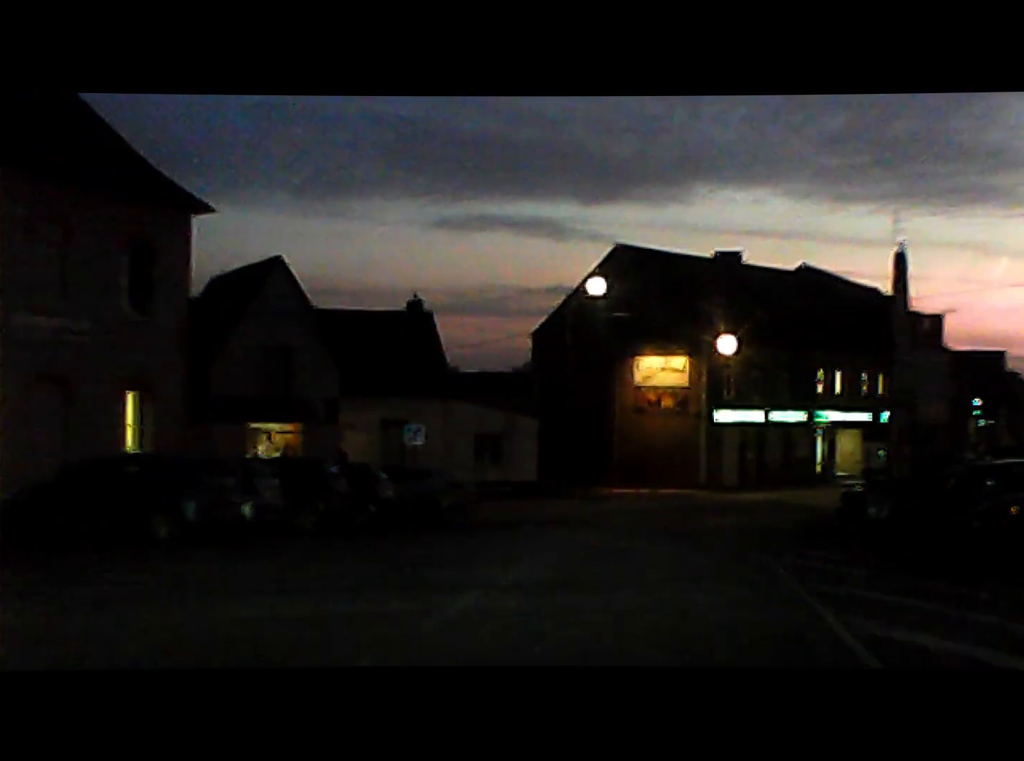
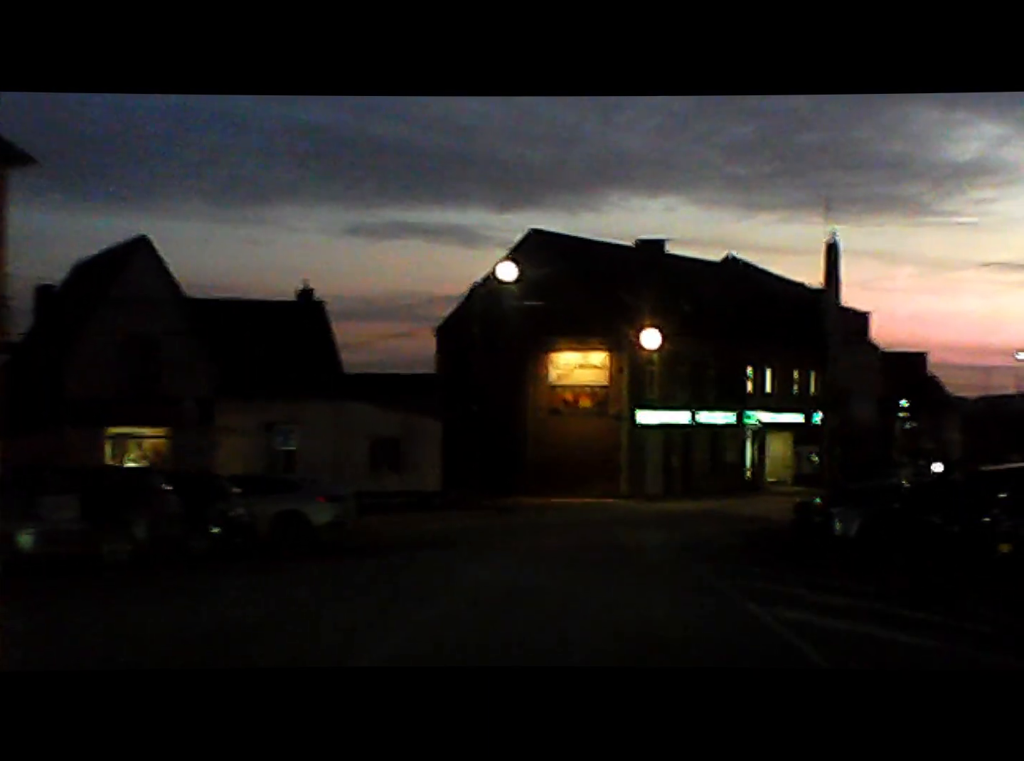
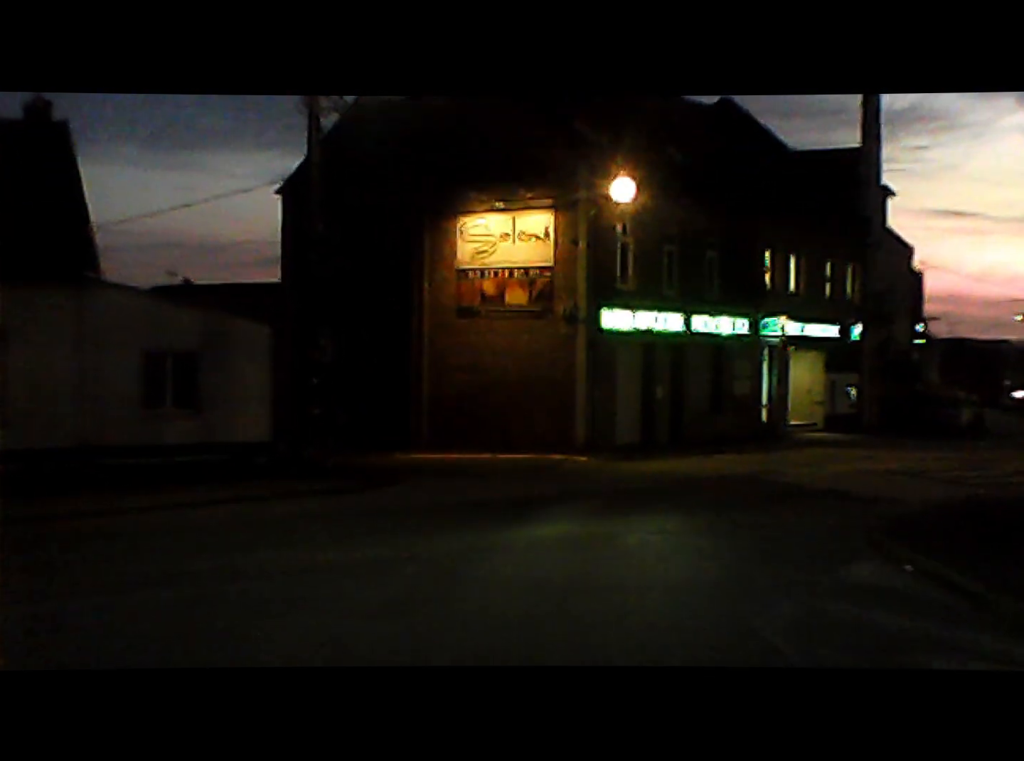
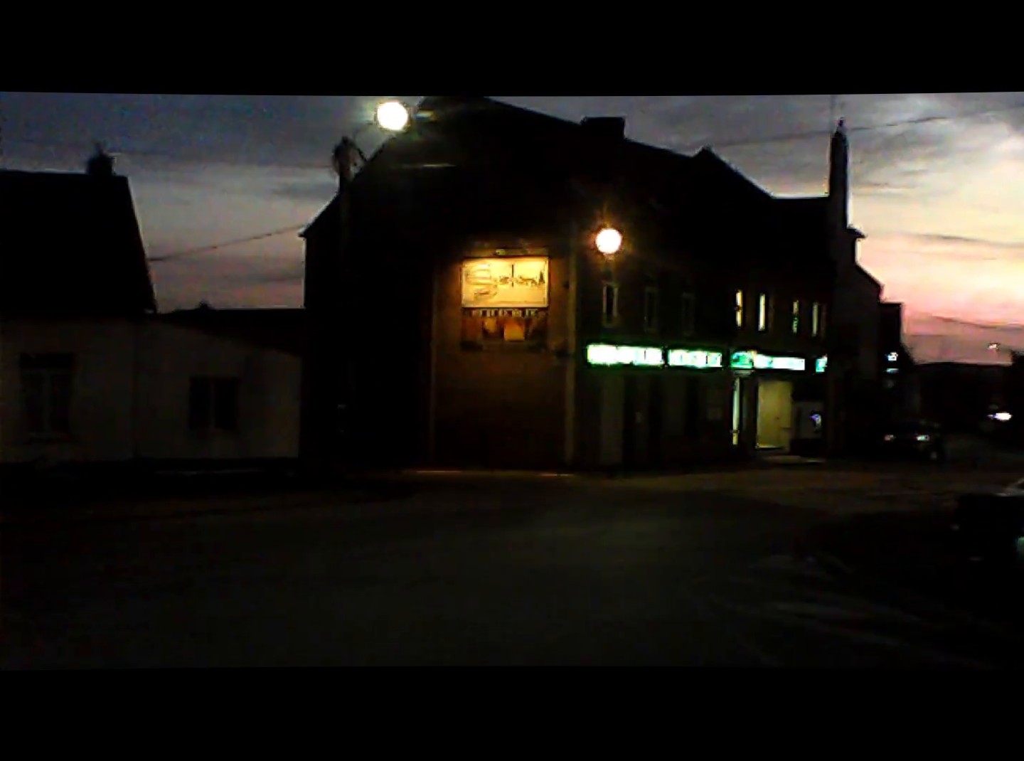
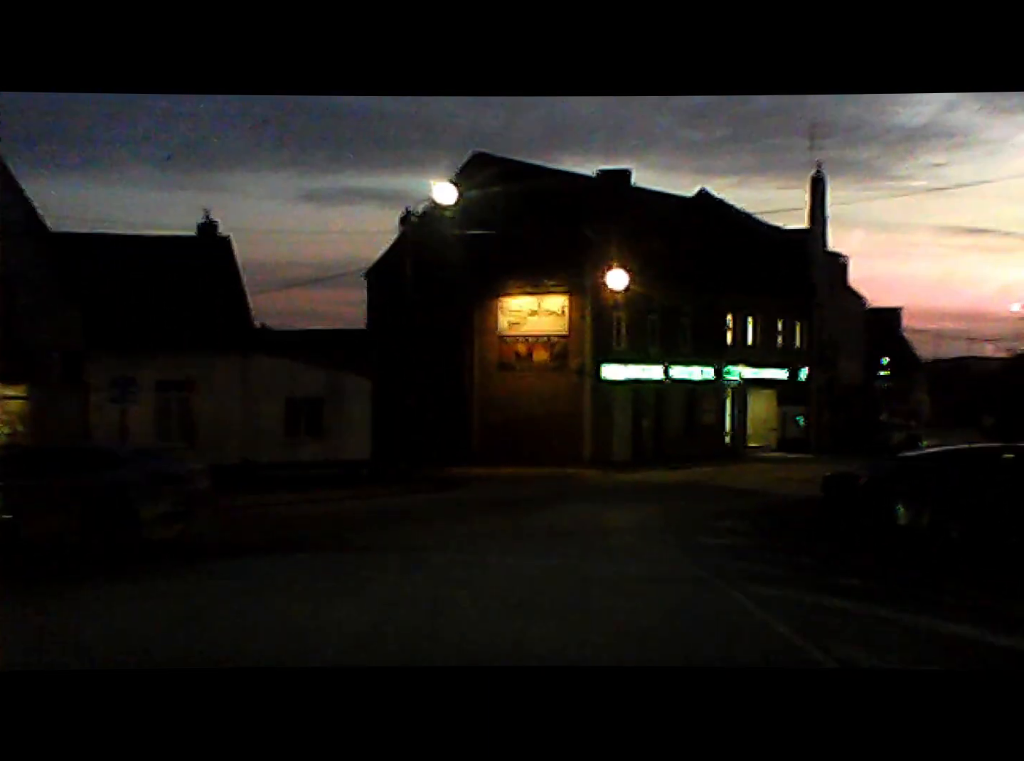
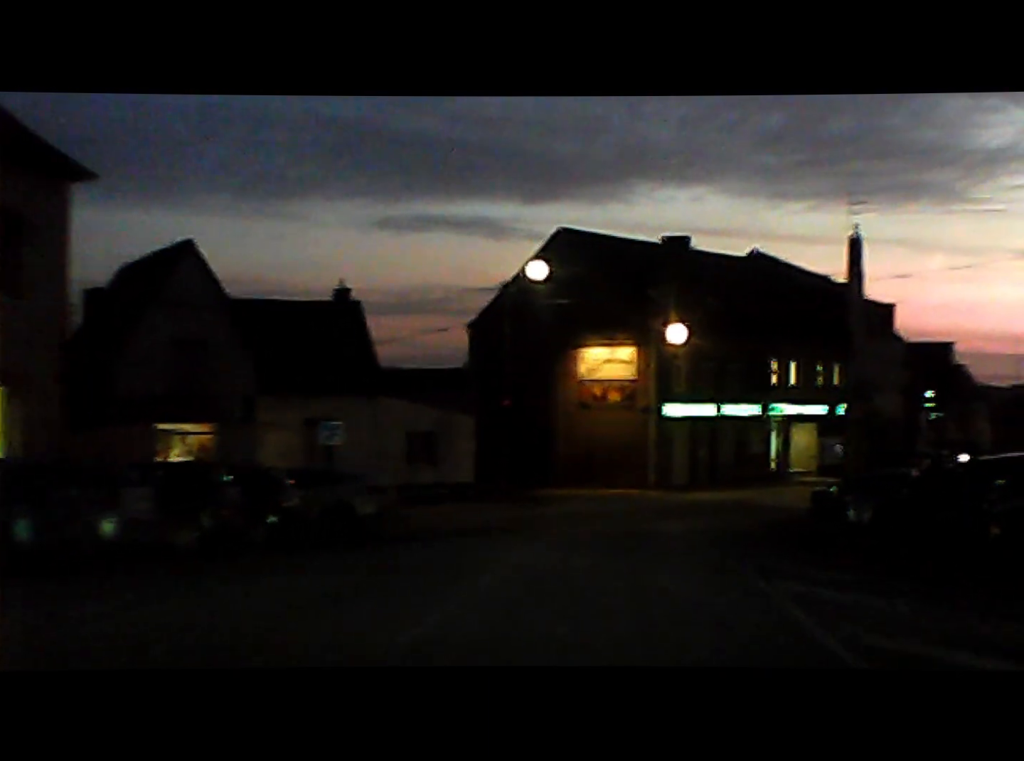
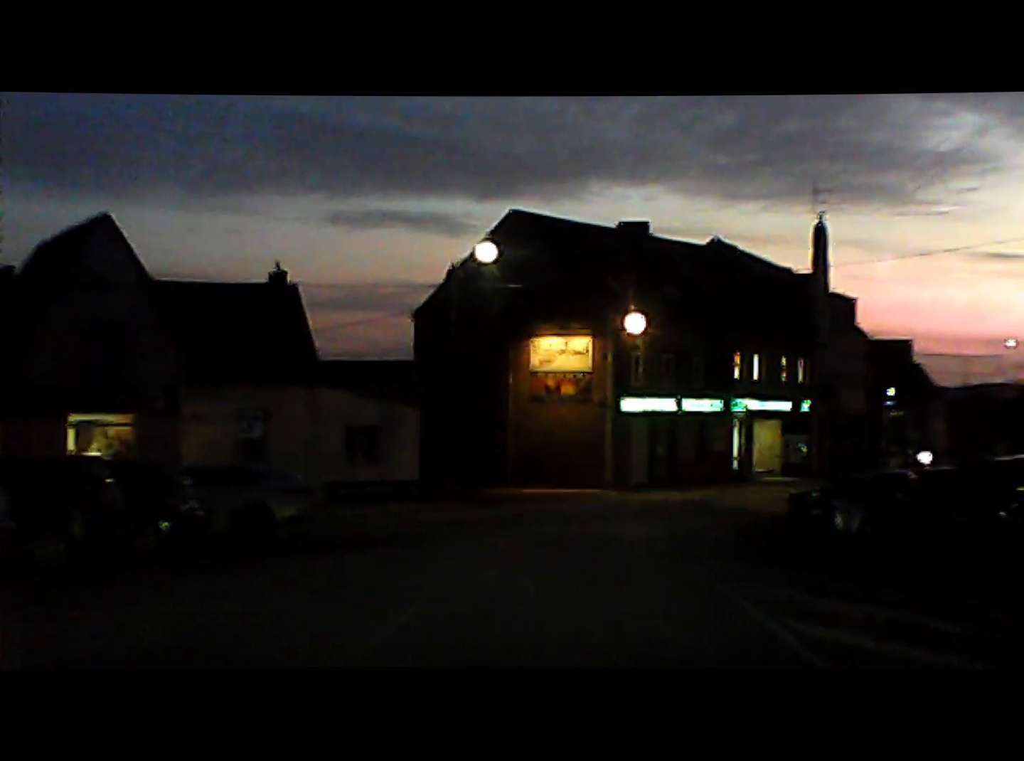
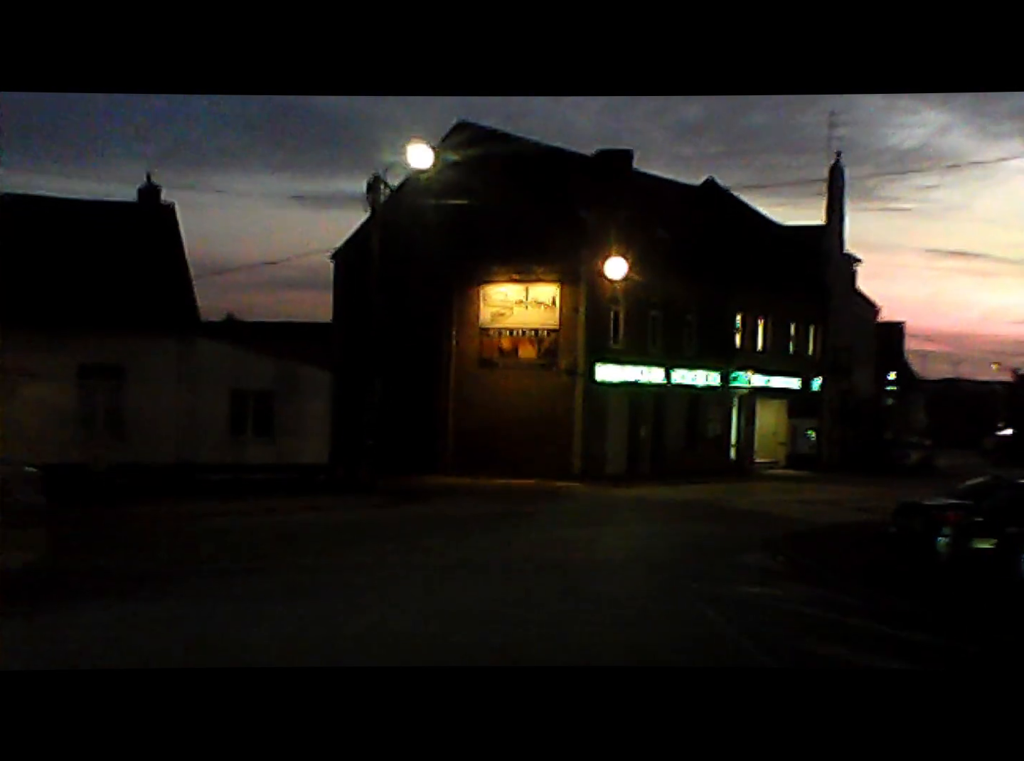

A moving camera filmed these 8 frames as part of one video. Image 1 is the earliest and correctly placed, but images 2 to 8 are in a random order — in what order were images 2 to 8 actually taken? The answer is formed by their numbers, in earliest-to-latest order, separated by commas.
6, 2, 7, 5, 8, 4, 3
